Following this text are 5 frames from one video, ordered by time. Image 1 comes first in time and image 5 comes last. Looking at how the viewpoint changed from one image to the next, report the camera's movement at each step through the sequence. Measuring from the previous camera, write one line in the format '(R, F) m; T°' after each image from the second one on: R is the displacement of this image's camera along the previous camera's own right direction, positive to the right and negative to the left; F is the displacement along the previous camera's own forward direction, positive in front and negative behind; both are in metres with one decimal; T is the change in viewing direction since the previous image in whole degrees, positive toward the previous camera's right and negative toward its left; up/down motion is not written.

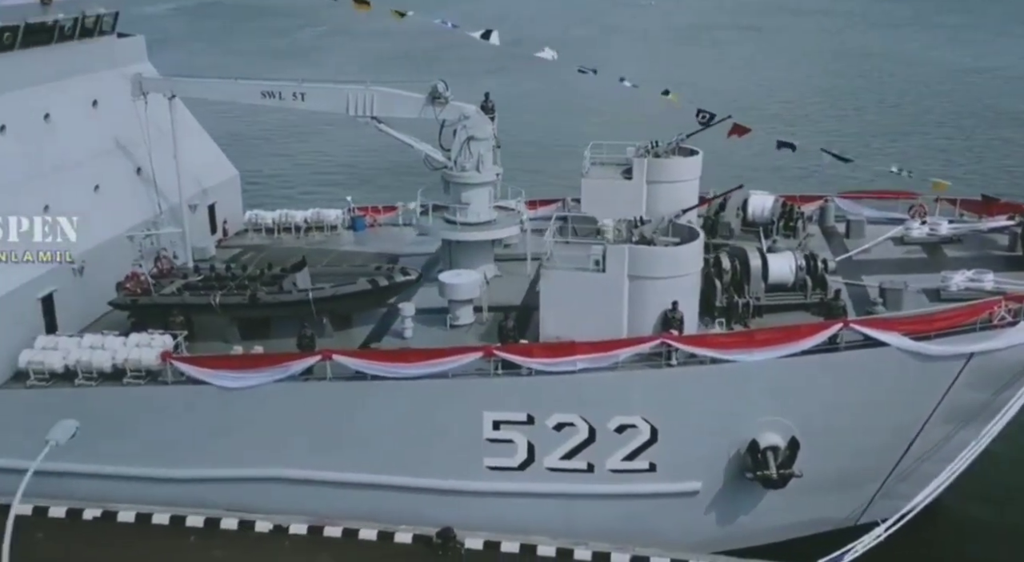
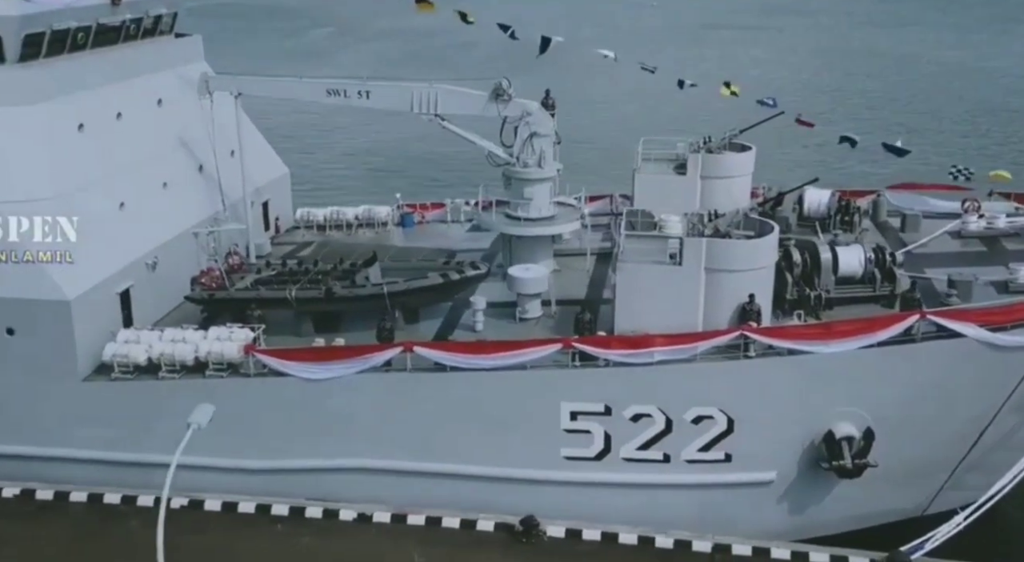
(-0.7, -0.2) m; -1°
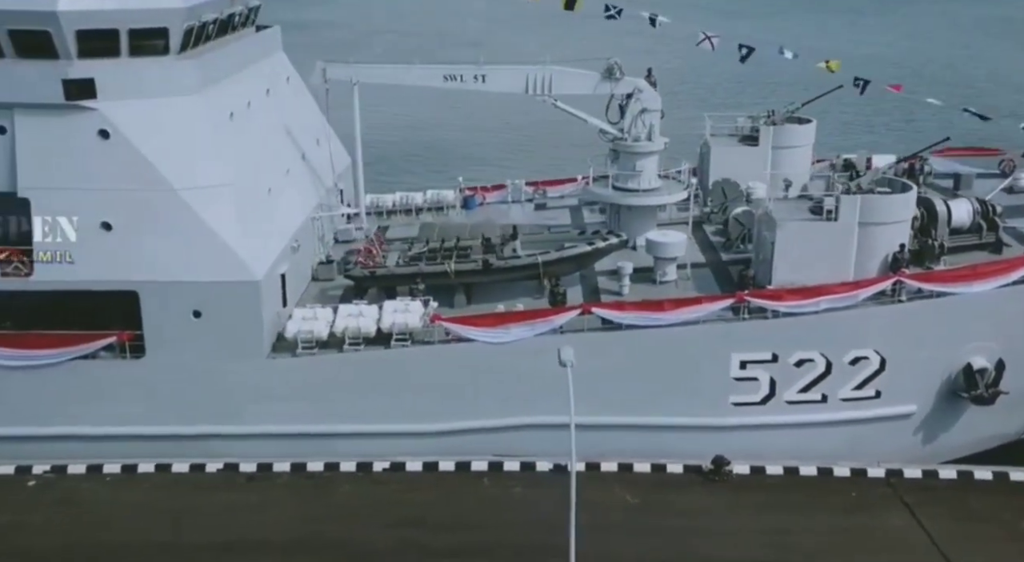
(-3.1, -0.7) m; +5°
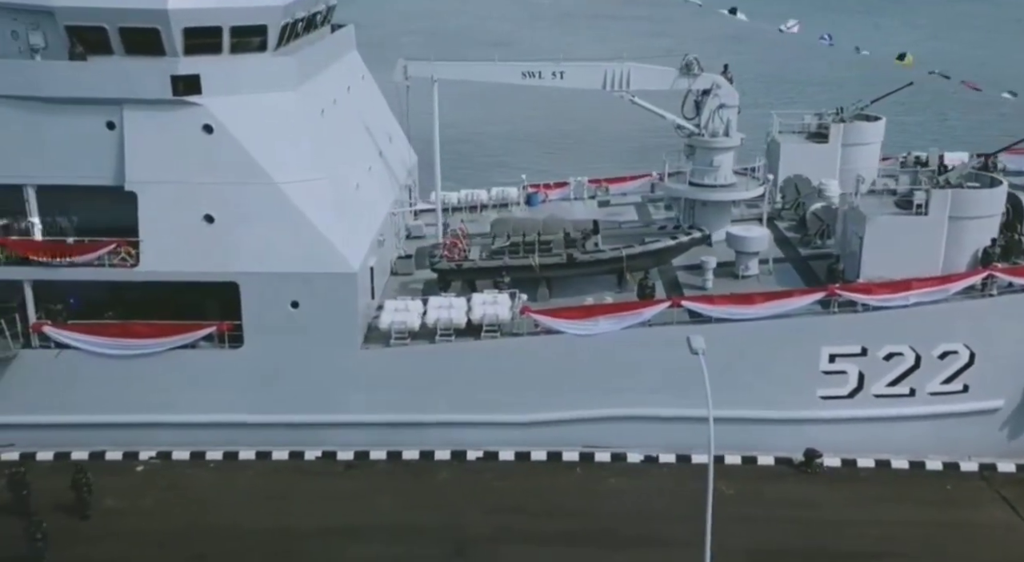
(-0.8, -0.2) m; -2°
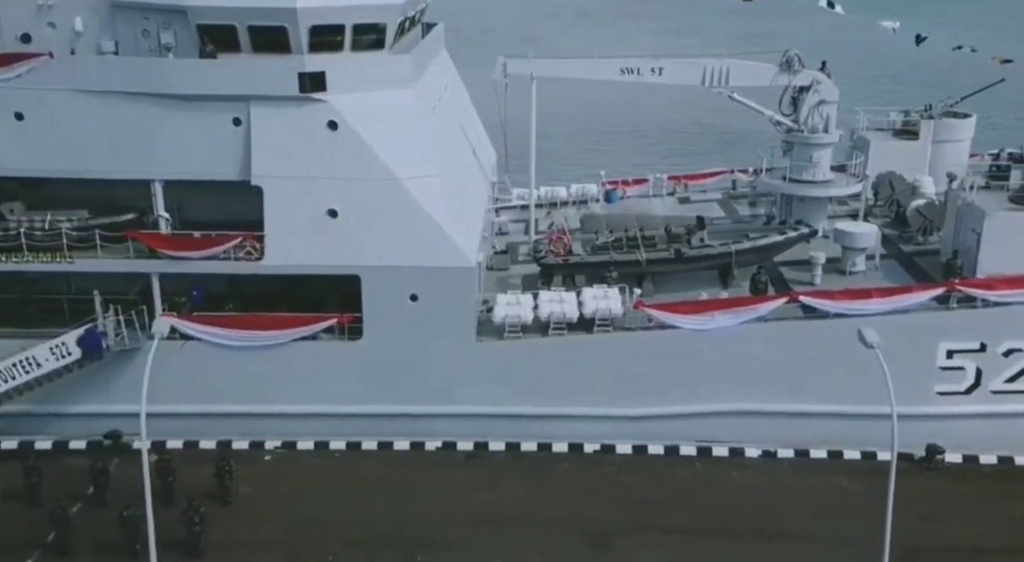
(-1.1, -0.1) m; -2°
